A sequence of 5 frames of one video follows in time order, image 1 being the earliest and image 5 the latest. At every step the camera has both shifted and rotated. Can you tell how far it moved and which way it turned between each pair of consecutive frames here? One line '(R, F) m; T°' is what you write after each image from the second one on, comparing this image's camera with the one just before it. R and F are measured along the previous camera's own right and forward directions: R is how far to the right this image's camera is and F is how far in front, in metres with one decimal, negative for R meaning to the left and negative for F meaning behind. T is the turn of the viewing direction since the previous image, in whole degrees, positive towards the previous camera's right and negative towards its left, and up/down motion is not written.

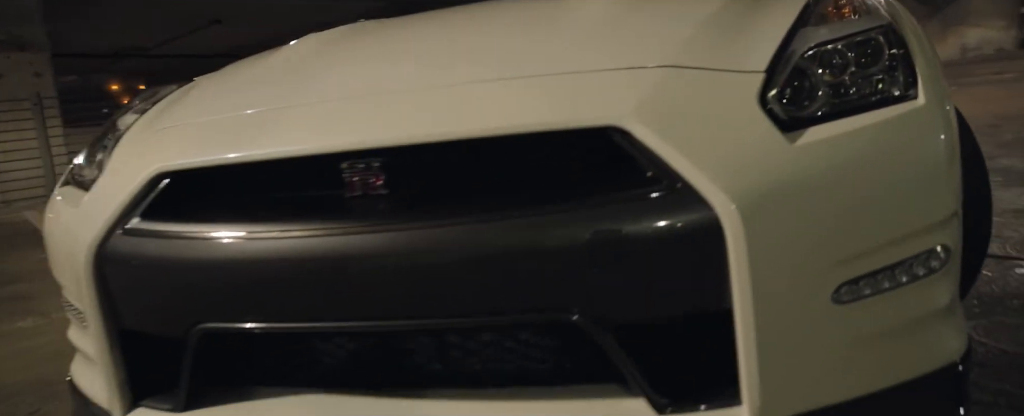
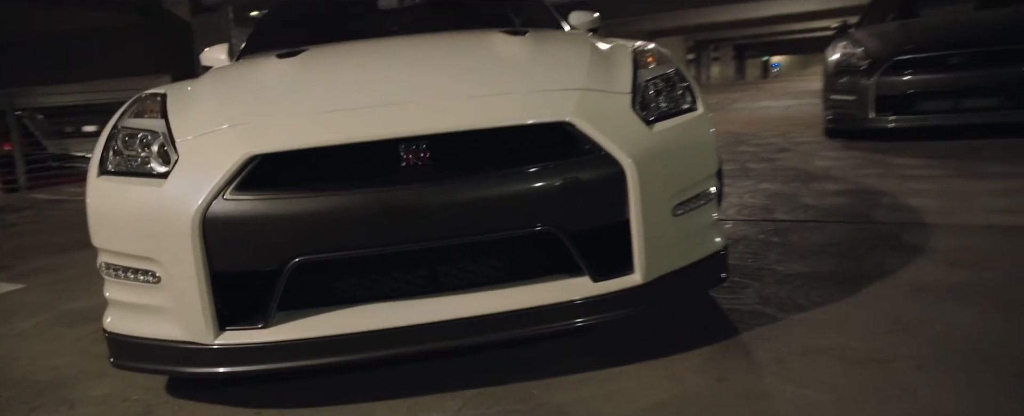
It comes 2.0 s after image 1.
(-0.8, -0.8) m; +22°
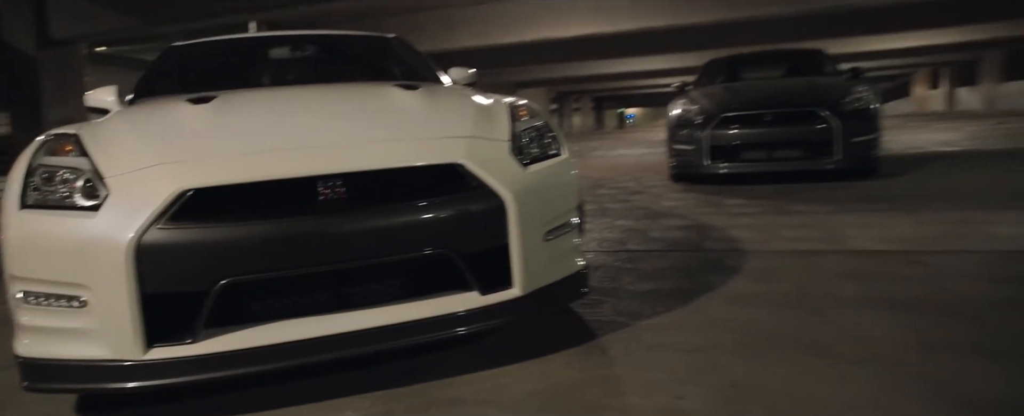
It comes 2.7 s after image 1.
(-0.1, -0.4) m; +10°
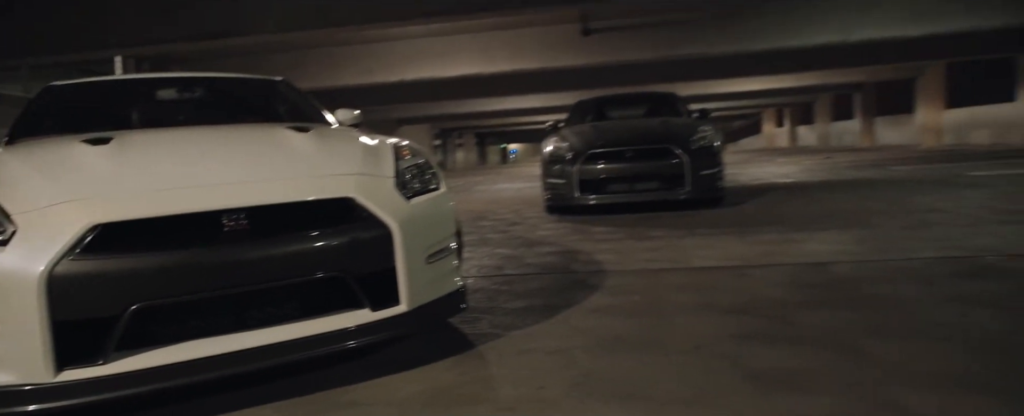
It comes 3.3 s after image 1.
(0.0, -0.4) m; +9°
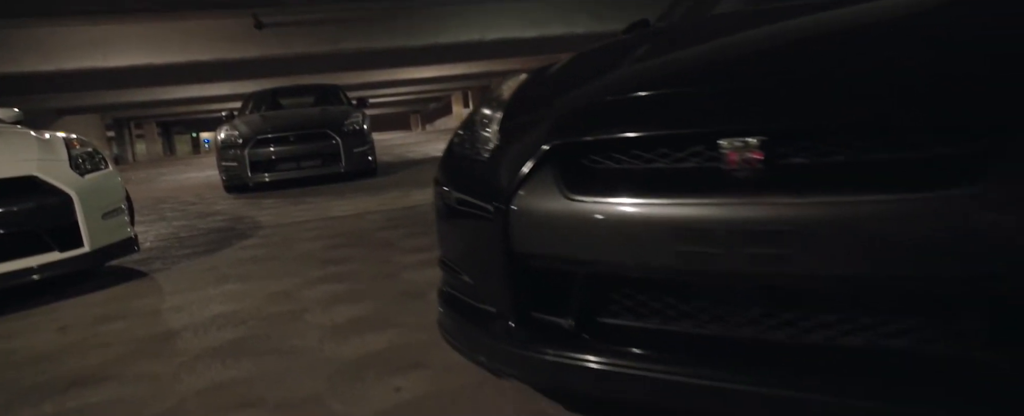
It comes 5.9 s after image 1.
(+0.2, -1.8) m; +22°
